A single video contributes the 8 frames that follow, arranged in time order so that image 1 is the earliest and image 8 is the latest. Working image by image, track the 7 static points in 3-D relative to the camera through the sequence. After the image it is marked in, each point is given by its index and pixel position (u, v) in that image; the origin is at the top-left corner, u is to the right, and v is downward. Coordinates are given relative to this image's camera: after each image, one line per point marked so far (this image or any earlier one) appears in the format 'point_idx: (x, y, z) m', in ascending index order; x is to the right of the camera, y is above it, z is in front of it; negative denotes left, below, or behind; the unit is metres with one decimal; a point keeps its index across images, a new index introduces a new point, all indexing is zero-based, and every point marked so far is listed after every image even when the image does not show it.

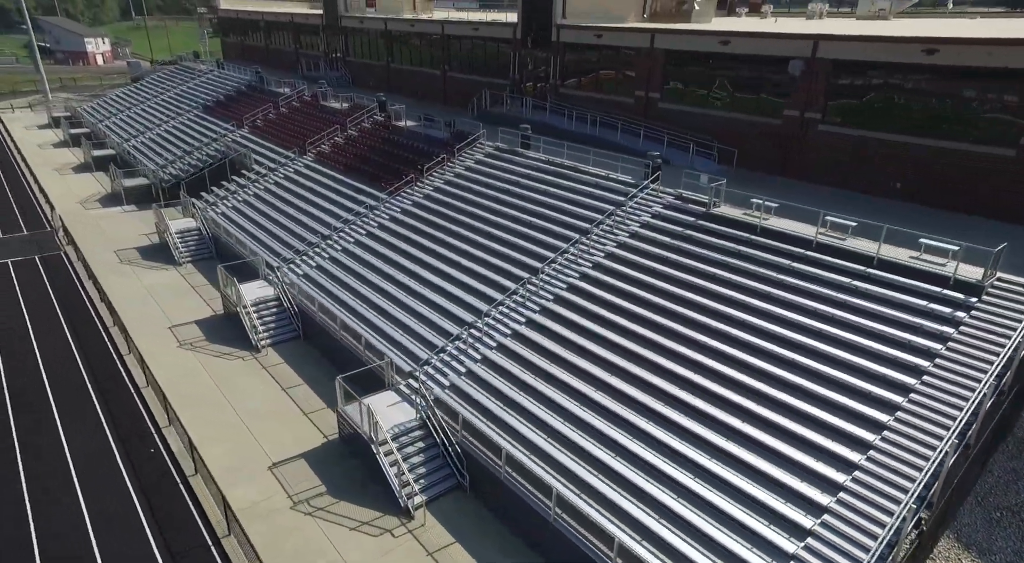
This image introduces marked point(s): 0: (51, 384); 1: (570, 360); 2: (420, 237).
0: (-11.2, -2.5, +15.6) m
1: (+1.3, -1.6, +13.2) m
2: (-2.7, +1.4, +19.1) m
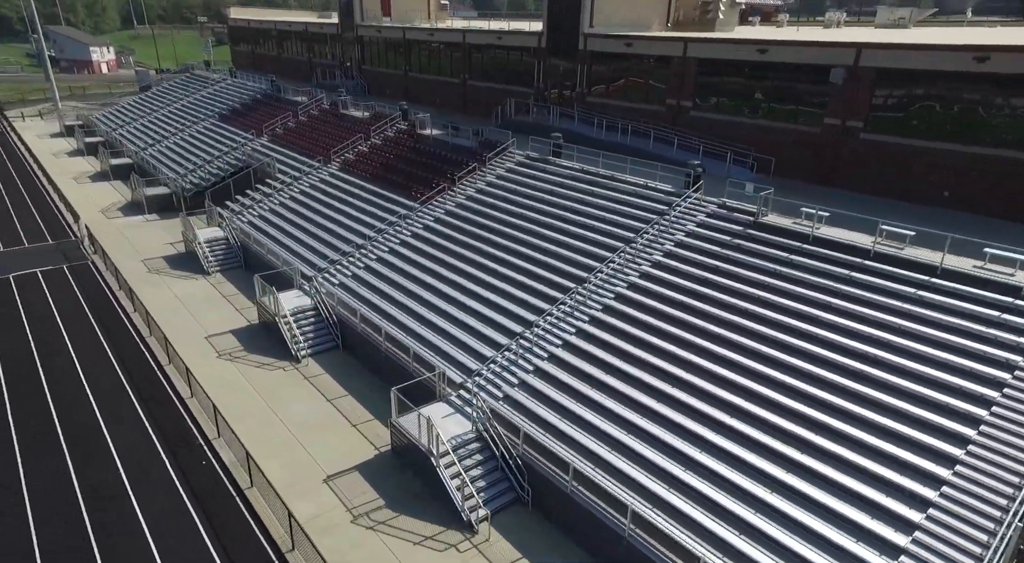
0: (-10.0, -2.8, +15.4) m
1: (+2.4, -1.8, +13.1) m
2: (-1.6, +1.1, +19.0) m
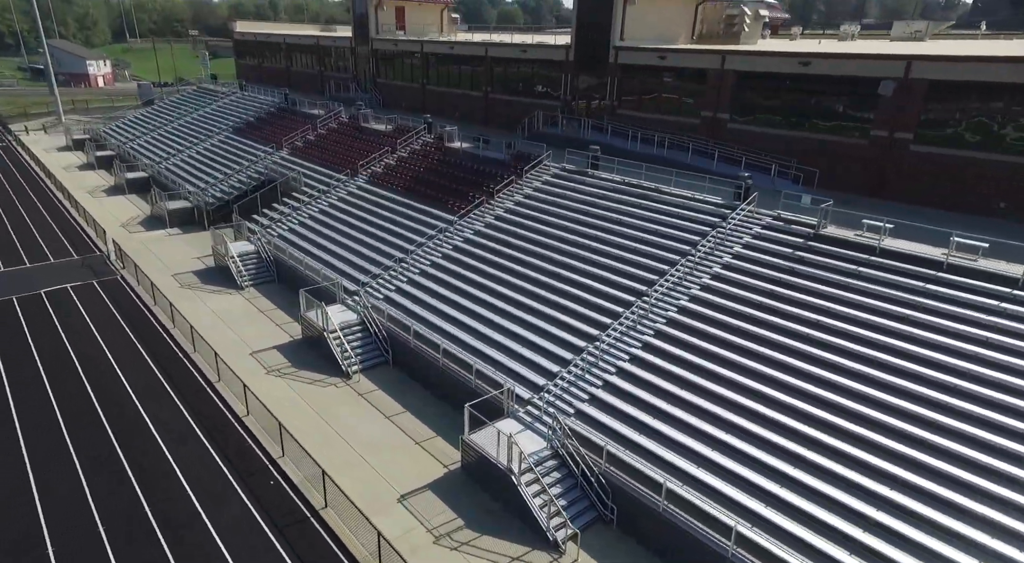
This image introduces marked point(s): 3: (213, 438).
0: (-8.6, -3.1, +15.0) m
1: (+3.9, -2.1, +12.9) m
2: (-0.2, +0.7, +18.8) m
3: (-6.7, -3.5, +14.3) m
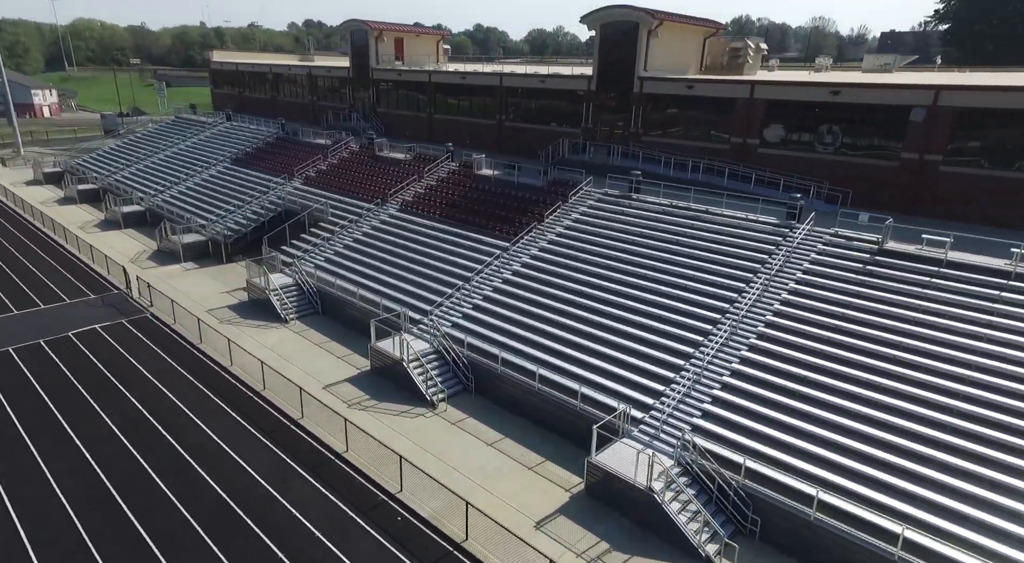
0: (-6.1, -3.9, +14.5) m
1: (+6.4, -2.5, +13.5) m
2: (+1.8, 0.0, +19.1) m
3: (-4.2, -4.2, +13.9) m
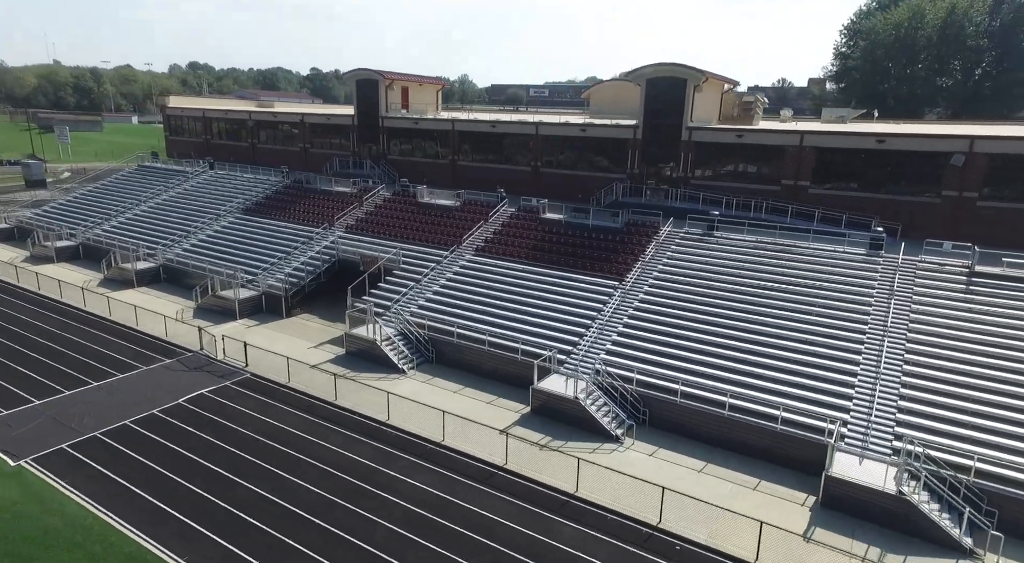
0: (-0.7, -5.0, +14.4) m
1: (+11.7, -3.0, +15.7) m
2: (+6.1, -1.1, +20.6) m
3: (+1.3, -5.2, +14.2) m
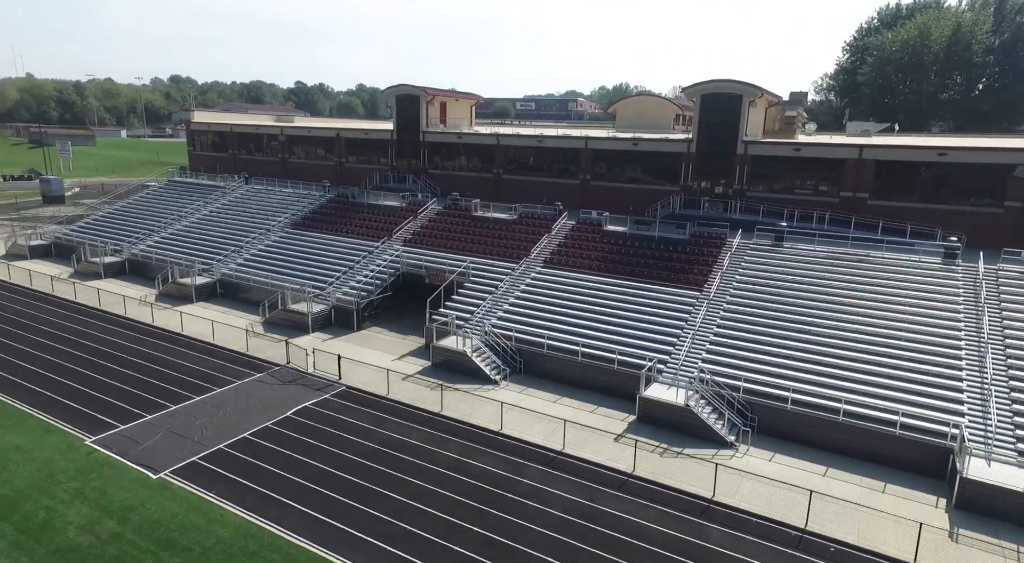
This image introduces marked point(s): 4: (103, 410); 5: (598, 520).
0: (+2.6, -5.3, +14.8) m
1: (+15.0, -3.1, +16.4) m
2: (+9.2, -1.4, +21.2) m
3: (+4.7, -5.4, +14.6) m
4: (-12.2, -3.9, +19.1) m
5: (+1.9, -5.4, +14.4) m
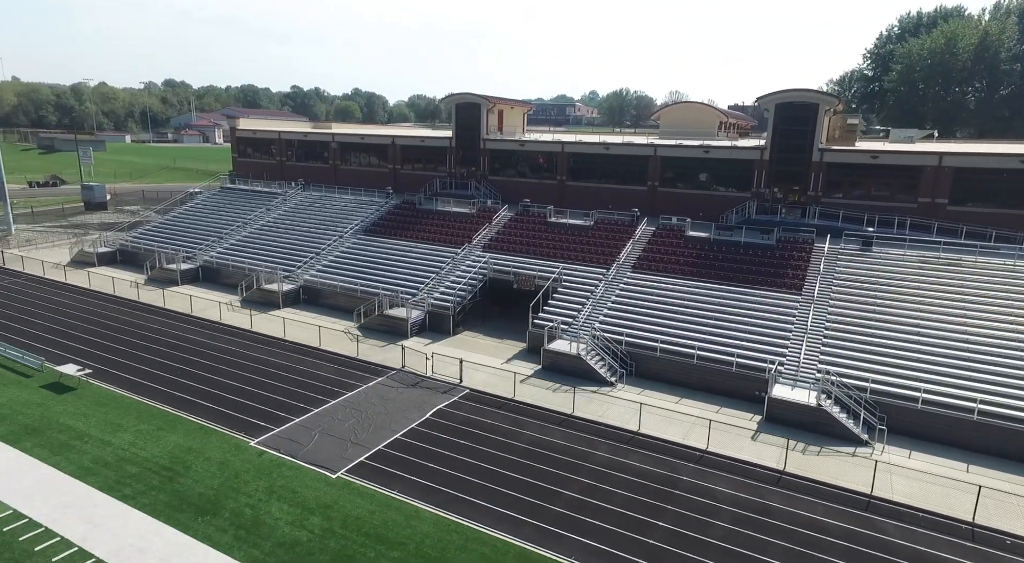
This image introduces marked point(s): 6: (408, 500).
0: (+6.8, -5.4, +15.5) m
1: (+19.2, -3.2, +17.2) m
2: (+13.3, -1.5, +22.0) m
3: (+8.9, -5.5, +15.3) m
4: (-8.1, -4.1, +19.6) m
5: (+6.1, -5.5, +15.1) m
6: (-2.5, -5.2, +15.2) m
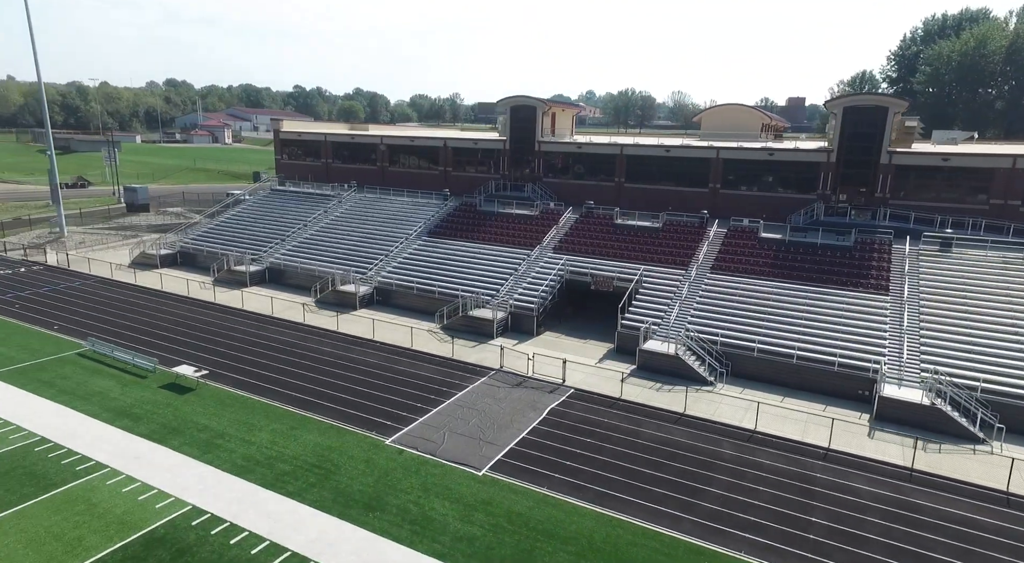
0: (+10.5, -5.5, +15.9) m
1: (+22.9, -3.3, +17.7) m
2: (+17.0, -1.6, +22.4) m
3: (+12.6, -5.5, +15.7) m
4: (-4.4, -4.2, +20.0) m
5: (+9.7, -5.5, +15.5) m
6: (+1.2, -5.3, +15.6) m
